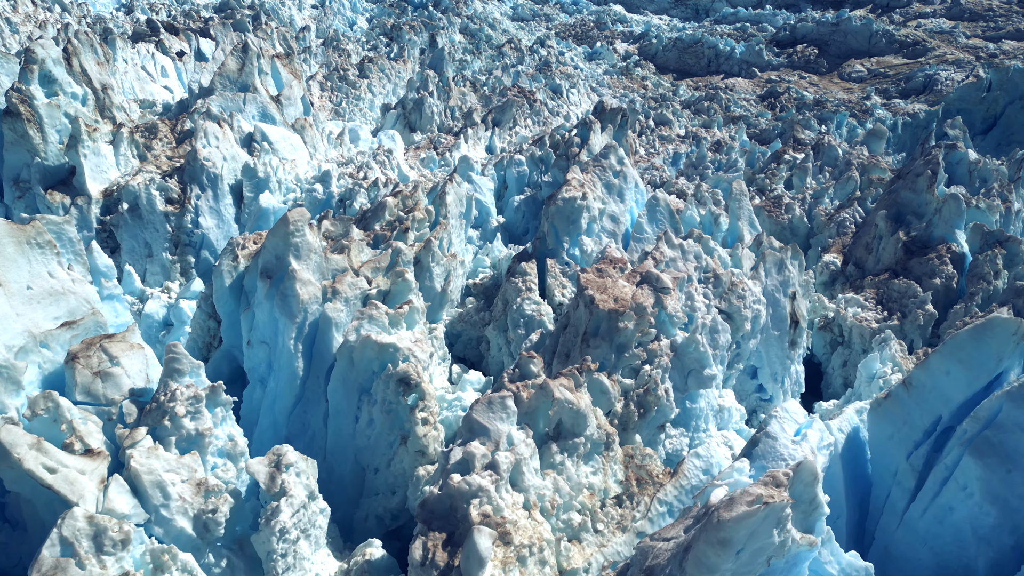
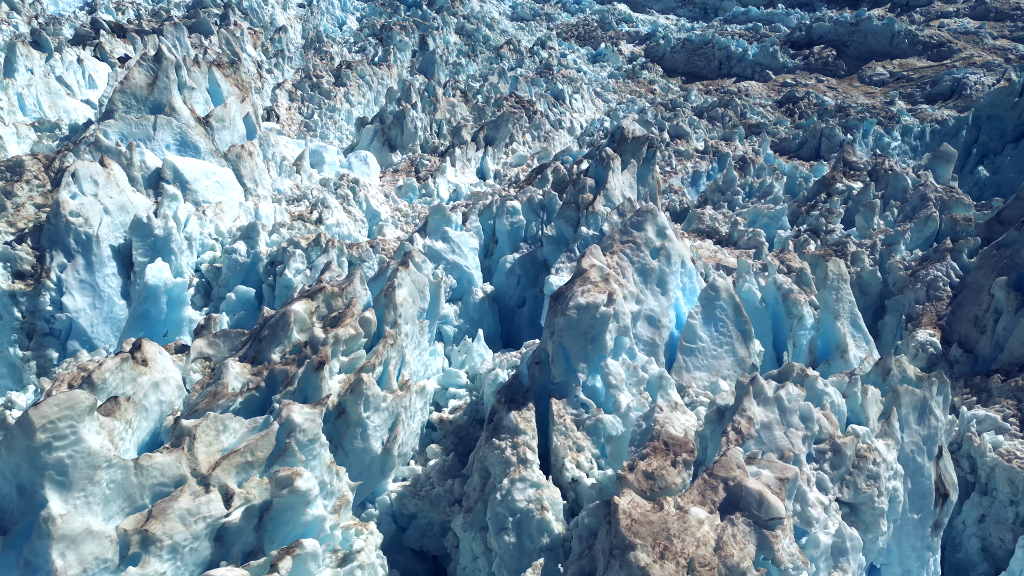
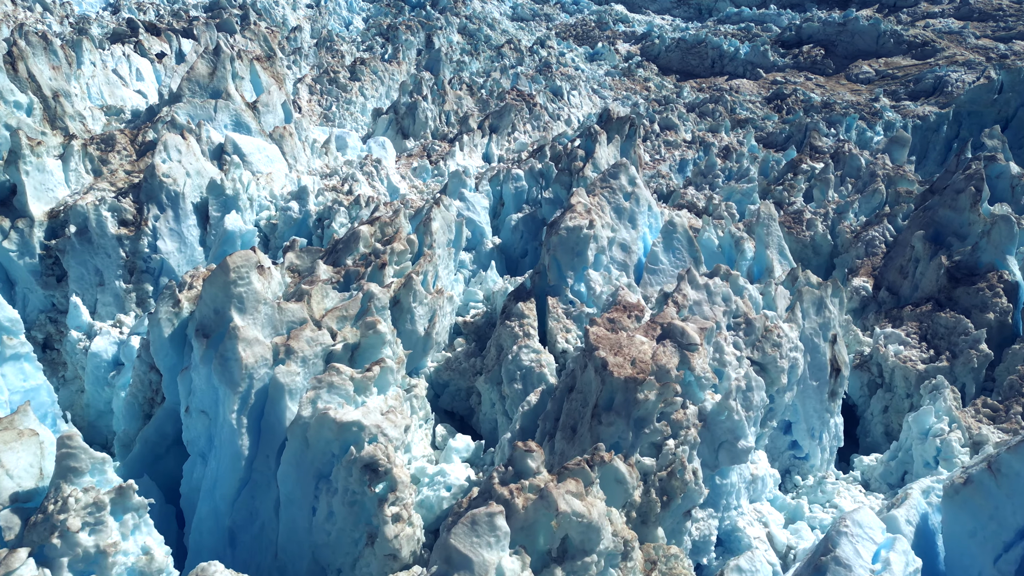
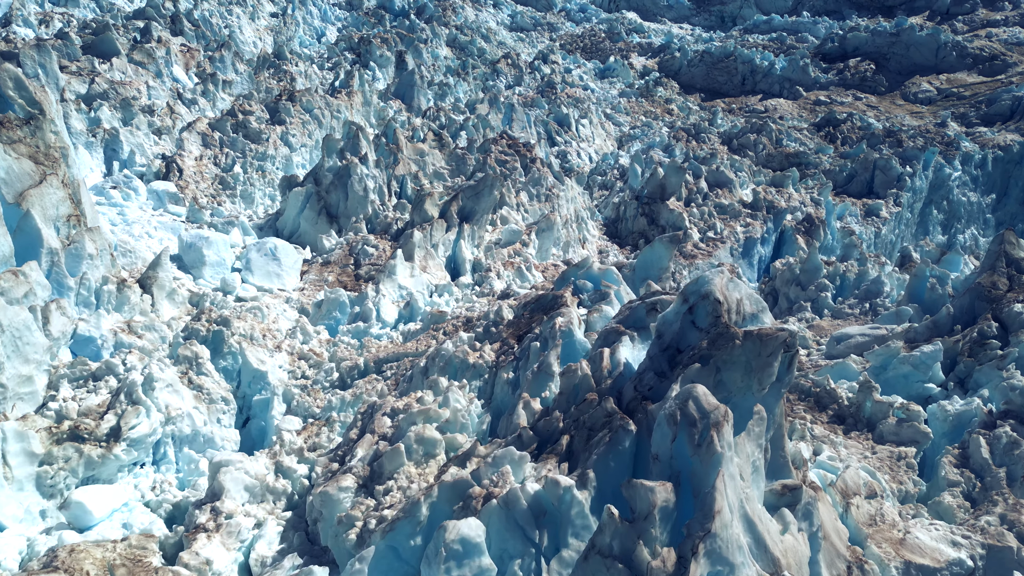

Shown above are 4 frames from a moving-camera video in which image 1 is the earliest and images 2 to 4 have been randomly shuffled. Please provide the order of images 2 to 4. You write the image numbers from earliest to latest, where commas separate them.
3, 2, 4
